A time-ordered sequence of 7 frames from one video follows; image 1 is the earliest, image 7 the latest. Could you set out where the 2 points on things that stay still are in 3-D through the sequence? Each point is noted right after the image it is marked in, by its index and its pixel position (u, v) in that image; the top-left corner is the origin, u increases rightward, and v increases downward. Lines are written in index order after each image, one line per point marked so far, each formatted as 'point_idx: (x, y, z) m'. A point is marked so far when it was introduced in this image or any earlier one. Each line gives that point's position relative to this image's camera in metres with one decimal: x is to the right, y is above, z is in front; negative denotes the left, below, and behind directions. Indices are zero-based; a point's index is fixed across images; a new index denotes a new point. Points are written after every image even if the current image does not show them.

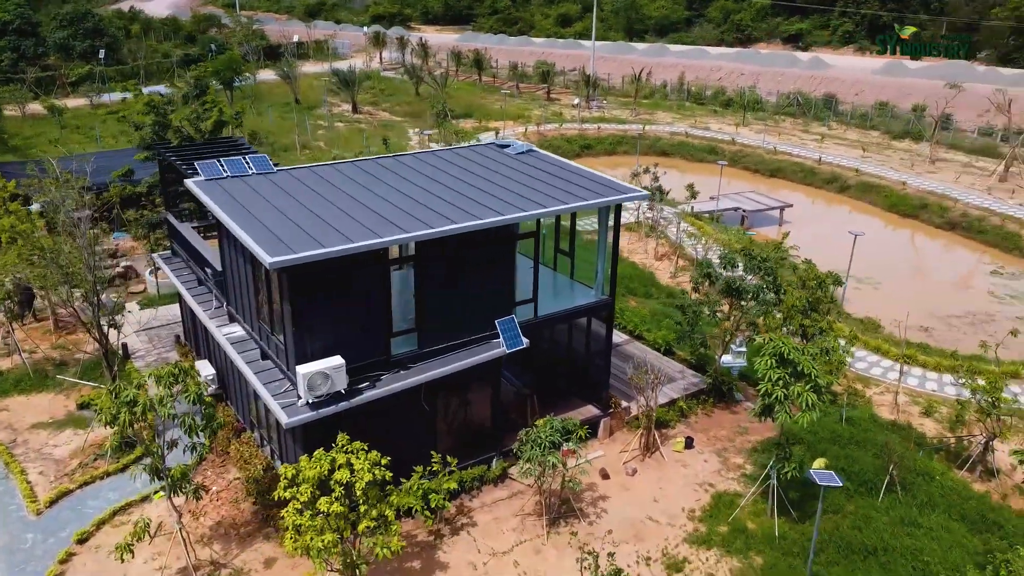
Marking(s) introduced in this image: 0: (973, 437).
0: (+7.1, -2.3, +12.4) m
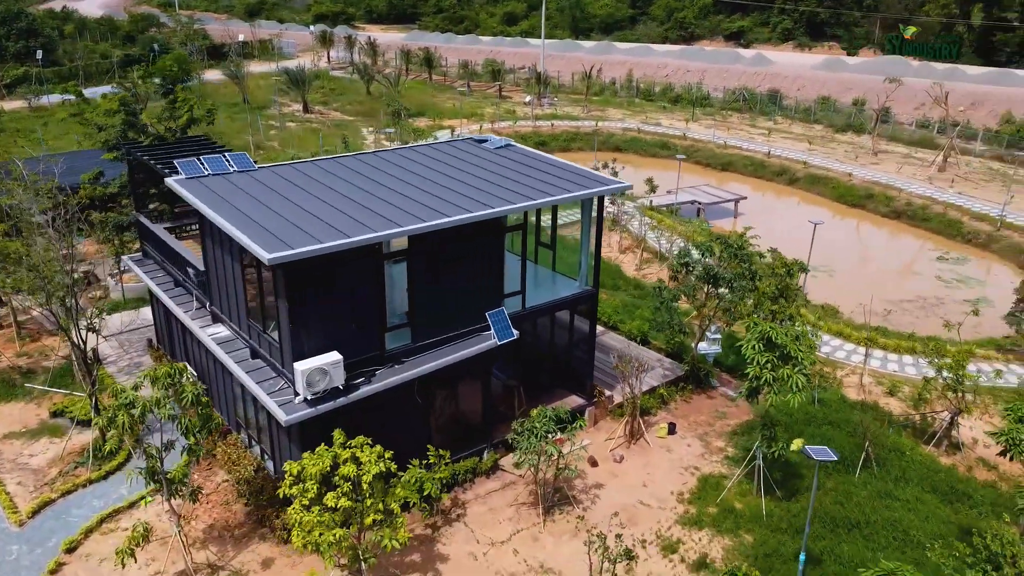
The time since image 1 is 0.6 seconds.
0: (+6.8, -2.0, +13.0) m
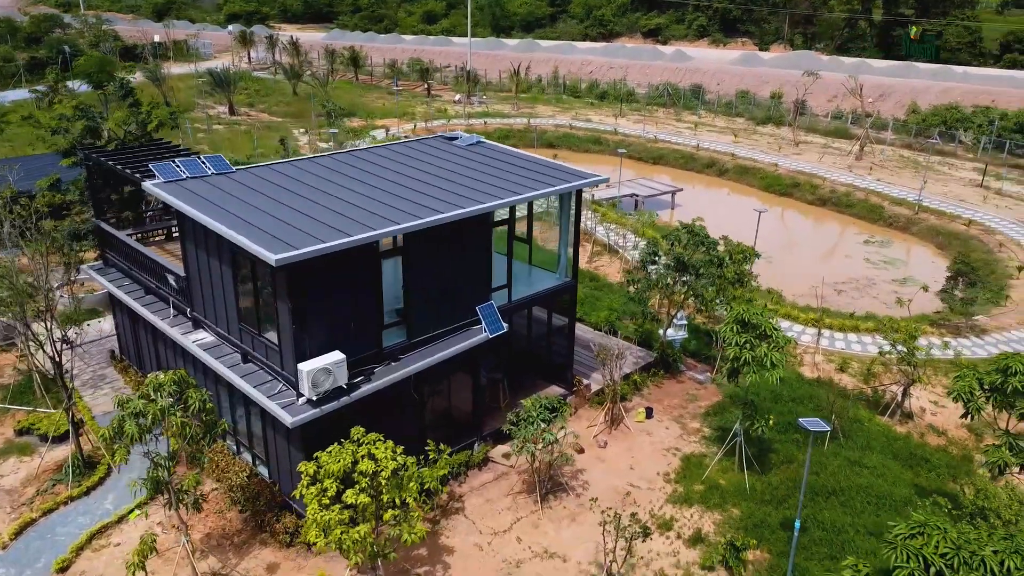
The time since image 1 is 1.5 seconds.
0: (+6.4, -1.7, +13.8) m
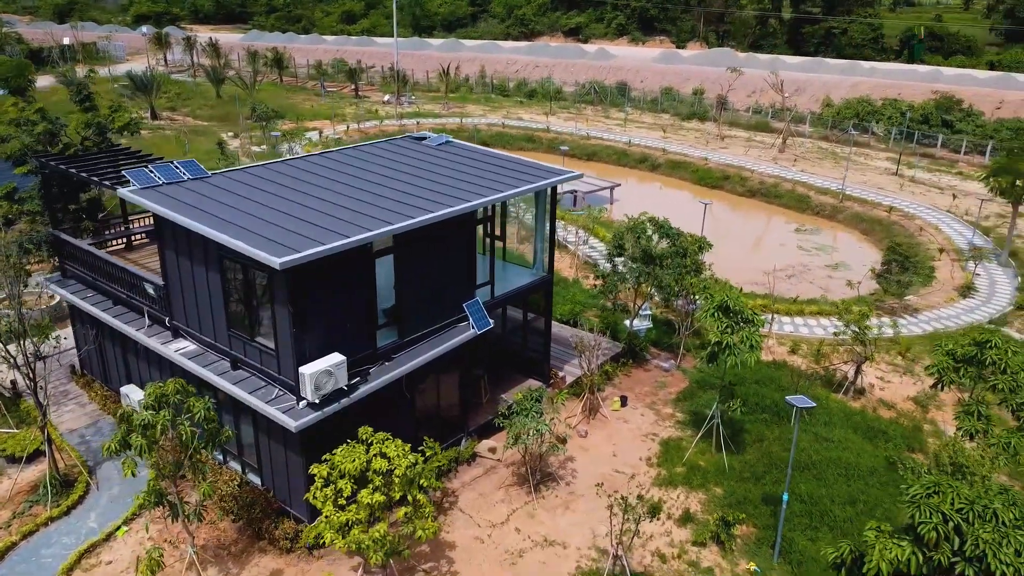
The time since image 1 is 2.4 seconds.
0: (+5.9, -1.4, +14.6) m
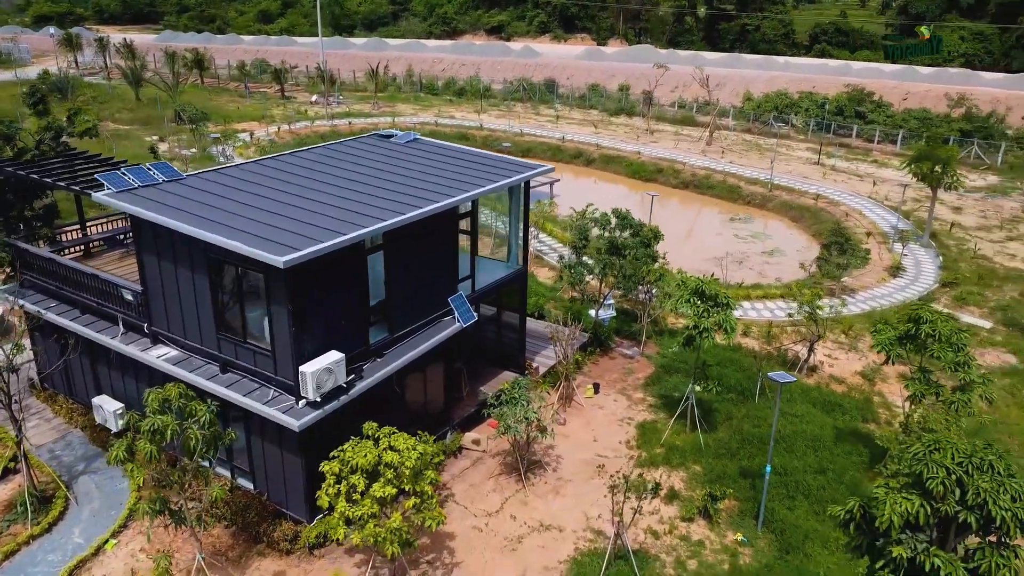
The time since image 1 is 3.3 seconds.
0: (+5.3, -1.1, +15.3) m
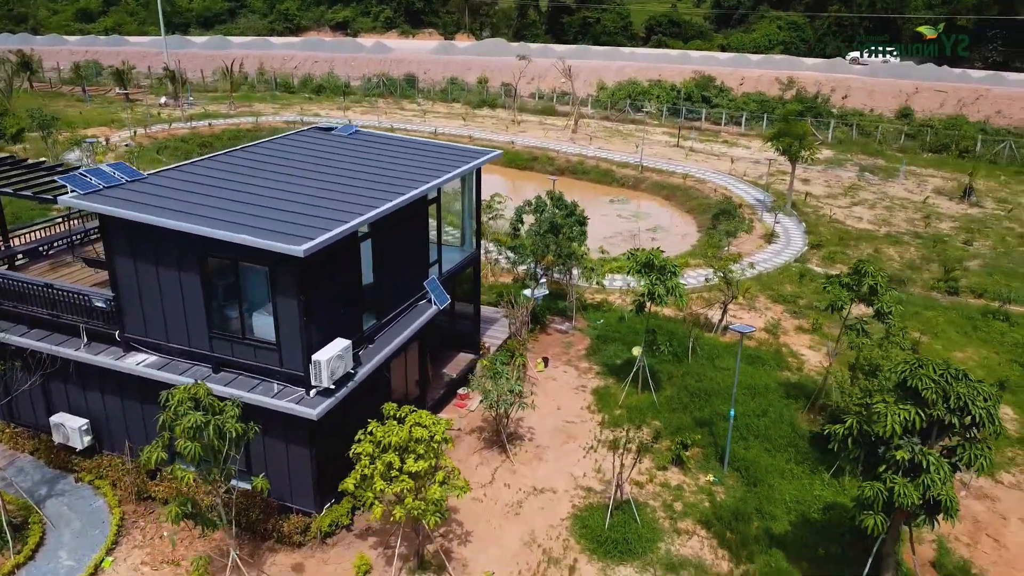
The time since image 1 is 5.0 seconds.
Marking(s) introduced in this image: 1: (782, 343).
0: (+3.9, -0.4, +16.6) m
1: (+5.3, -1.1, +15.8) m
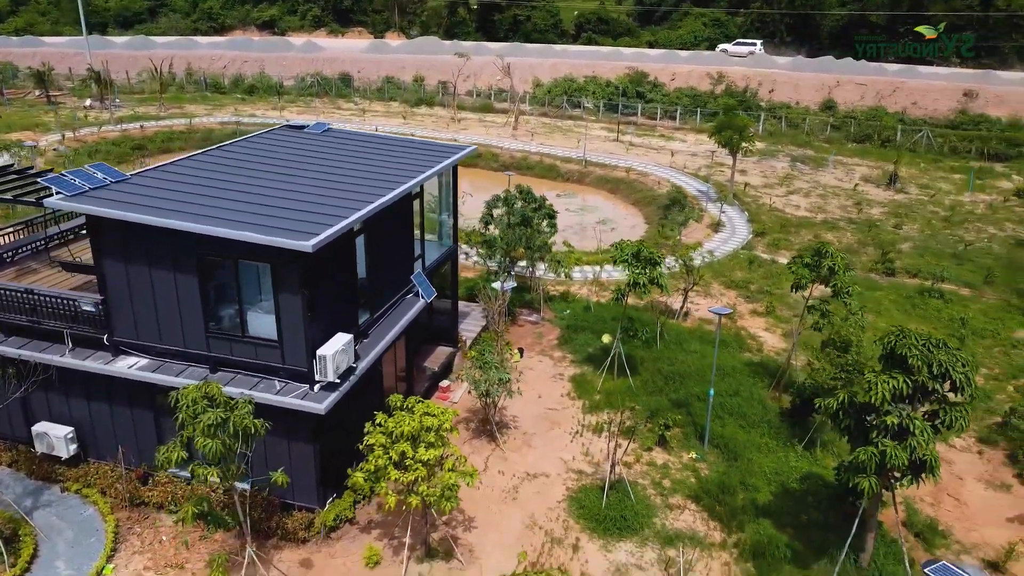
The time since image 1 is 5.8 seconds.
0: (+3.2, -0.2, +17.2) m
1: (+4.7, -0.8, +16.4) m
